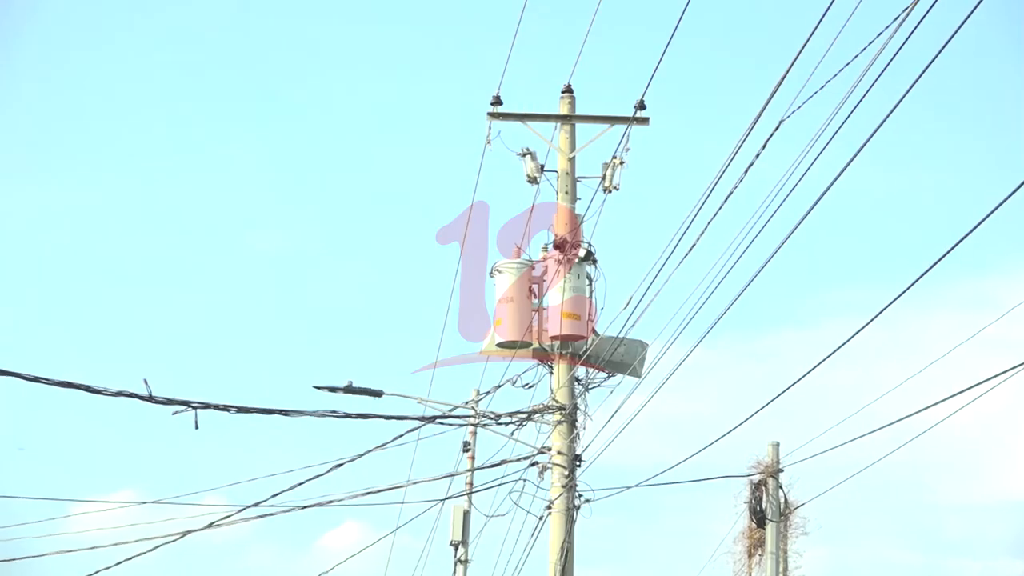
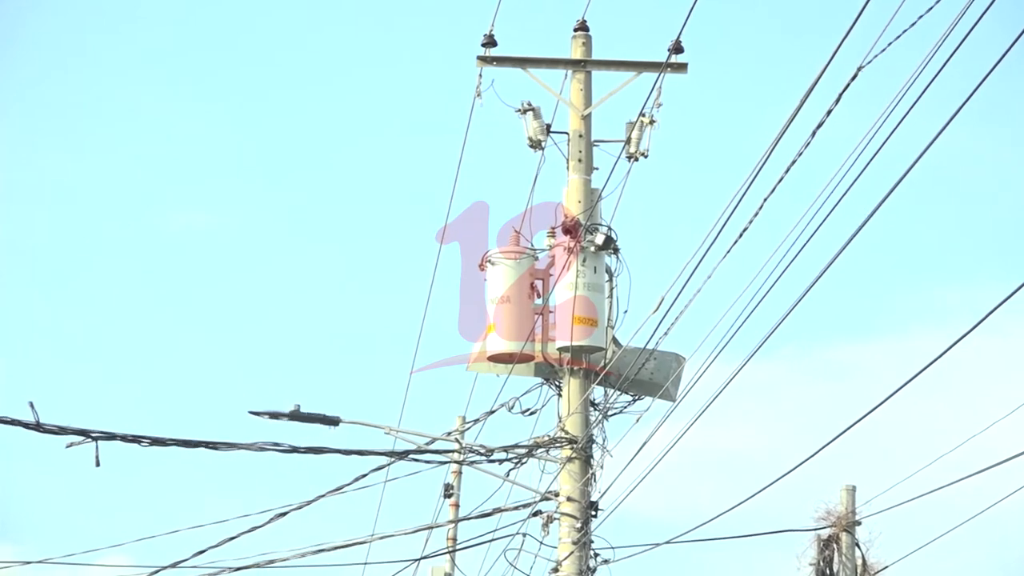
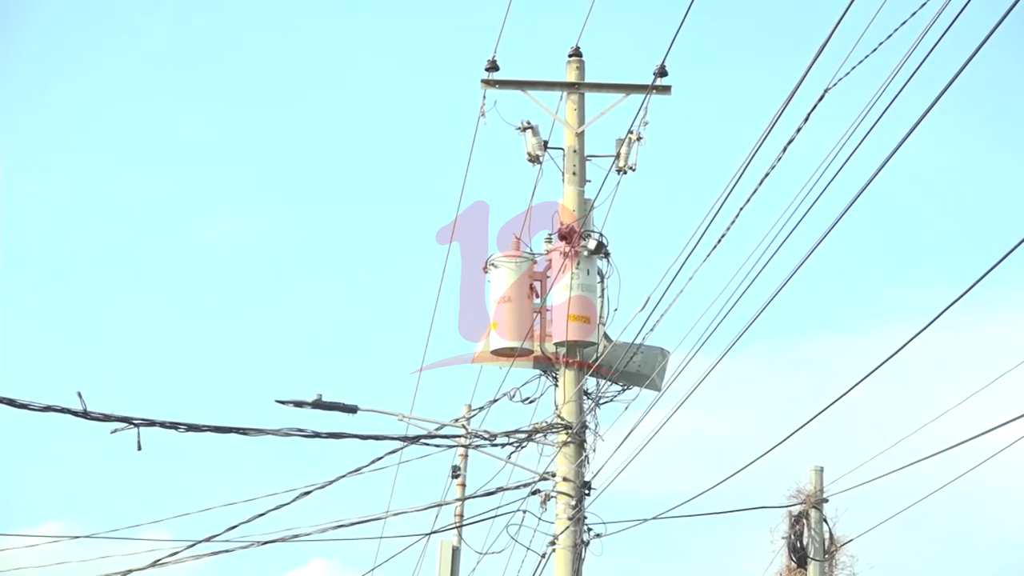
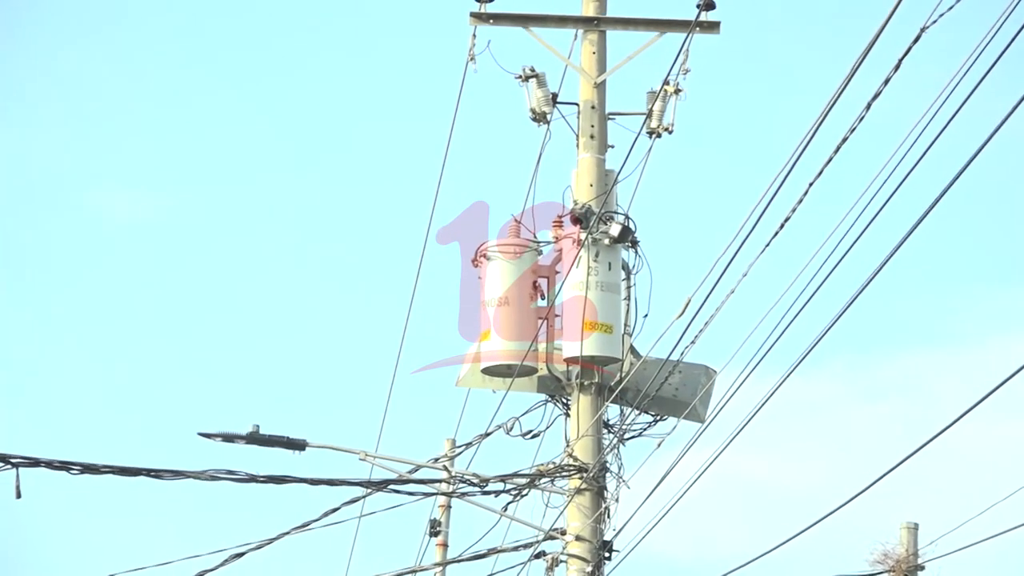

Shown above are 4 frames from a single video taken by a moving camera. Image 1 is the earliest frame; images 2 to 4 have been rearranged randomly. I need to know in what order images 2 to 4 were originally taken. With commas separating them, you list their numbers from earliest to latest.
3, 2, 4
